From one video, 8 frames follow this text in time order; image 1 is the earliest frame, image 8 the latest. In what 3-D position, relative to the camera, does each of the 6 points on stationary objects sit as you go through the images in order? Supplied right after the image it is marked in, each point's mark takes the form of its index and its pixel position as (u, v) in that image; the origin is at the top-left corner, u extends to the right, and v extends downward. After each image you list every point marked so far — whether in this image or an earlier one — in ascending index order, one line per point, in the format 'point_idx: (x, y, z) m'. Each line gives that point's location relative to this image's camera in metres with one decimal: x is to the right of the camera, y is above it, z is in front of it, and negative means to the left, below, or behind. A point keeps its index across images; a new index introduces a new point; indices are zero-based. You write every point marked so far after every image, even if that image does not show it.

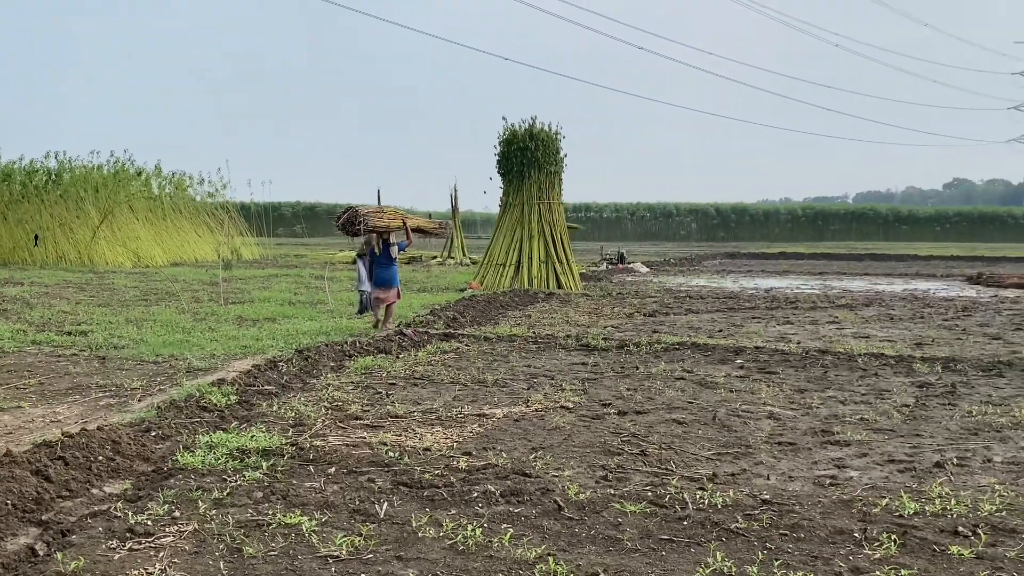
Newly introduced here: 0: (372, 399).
0: (-0.9, -0.8, +8.9) m
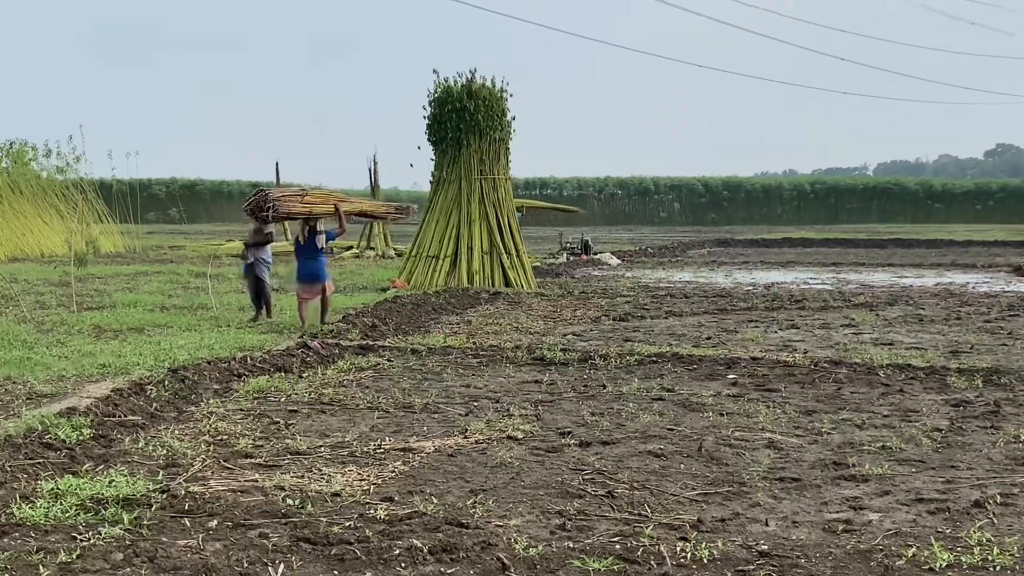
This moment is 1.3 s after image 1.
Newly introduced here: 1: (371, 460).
0: (-1.3, -0.8, +7.0) m
1: (-0.7, -0.9, +6.7) m
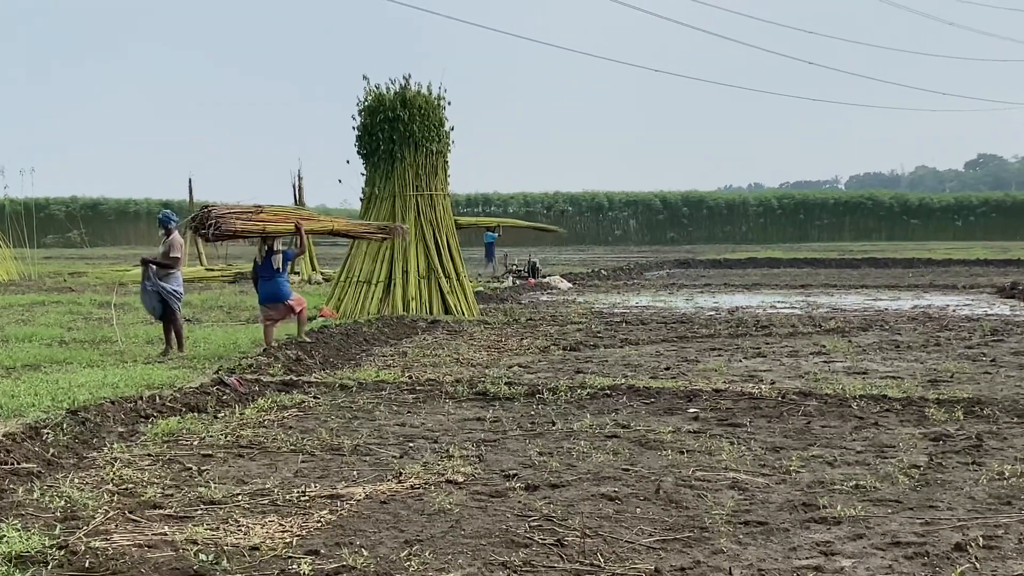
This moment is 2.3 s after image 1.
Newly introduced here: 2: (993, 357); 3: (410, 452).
0: (-1.6, -0.9, +6.3) m
1: (-1.0, -1.0, +6.0) m
2: (+3.4, -0.5, +9.1) m
3: (-0.5, -0.9, +6.7) m
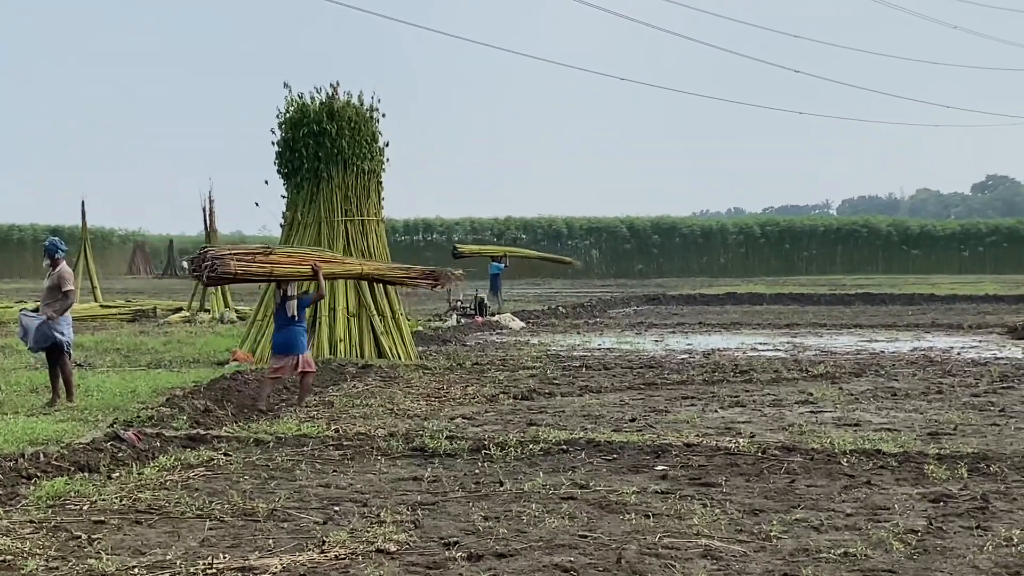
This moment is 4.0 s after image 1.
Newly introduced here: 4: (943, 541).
0: (-1.9, -1.1, +5.5) m
1: (-1.3, -1.2, +5.2) m
2: (+3.2, -0.7, +8.3) m
3: (-0.8, -1.0, +5.9) m
4: (+2.0, -1.2, +6.0) m
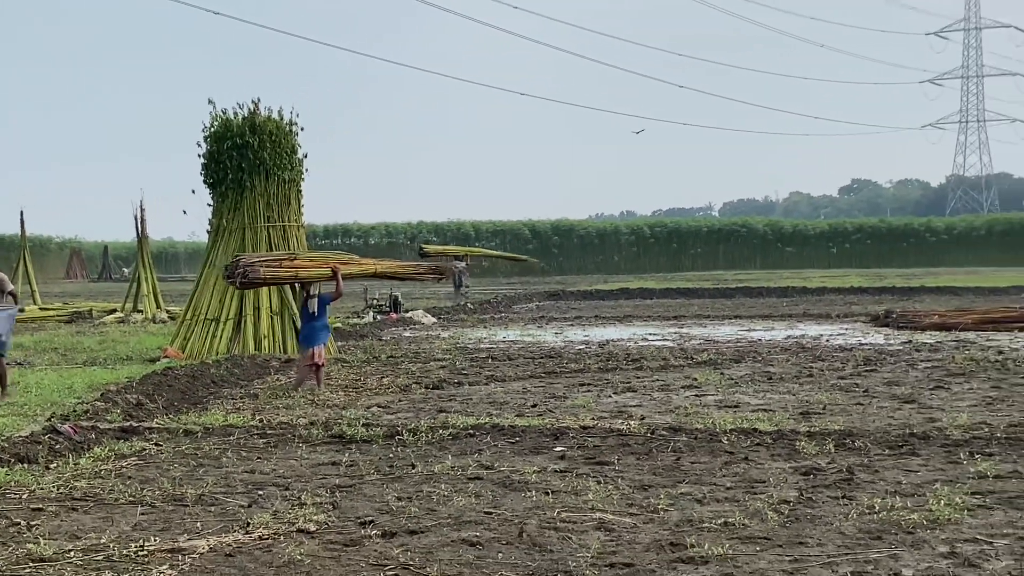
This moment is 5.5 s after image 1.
0: (-2.3, -1.1, +6.0) m
1: (-1.7, -1.3, +5.7) m
2: (+2.6, -0.6, +9.0) m
3: (-1.2, -1.0, +6.4) m
4: (+1.6, -1.2, +6.7) m
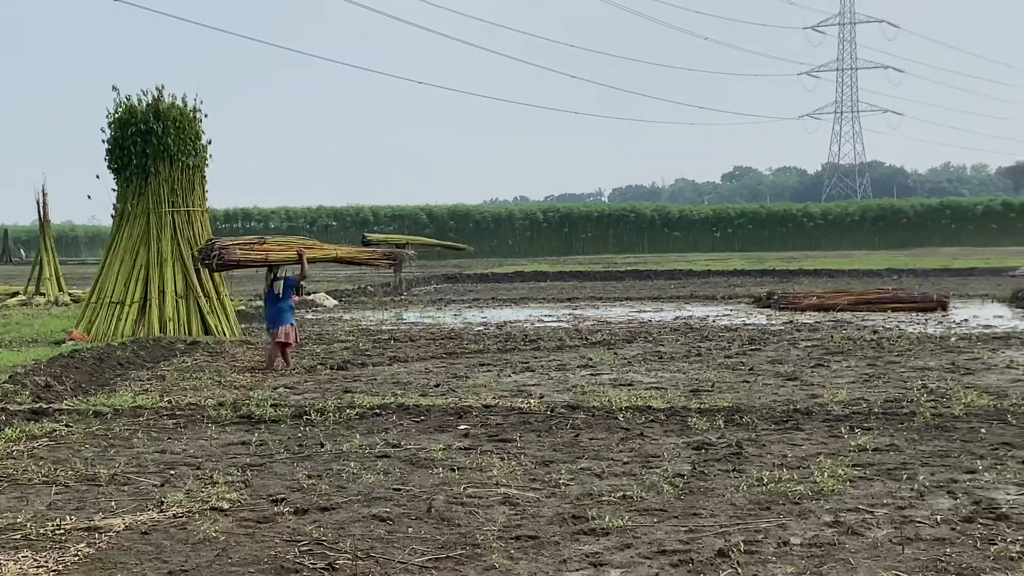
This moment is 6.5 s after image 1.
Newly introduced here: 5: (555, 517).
0: (-2.7, -1.0, +5.8) m
1: (-2.1, -1.1, +5.6) m
2: (+1.8, -0.5, +9.4) m
3: (-1.7, -1.0, +6.4) m
4: (+1.1, -1.1, +7.0) m
5: (+0.2, -1.2, +6.5) m
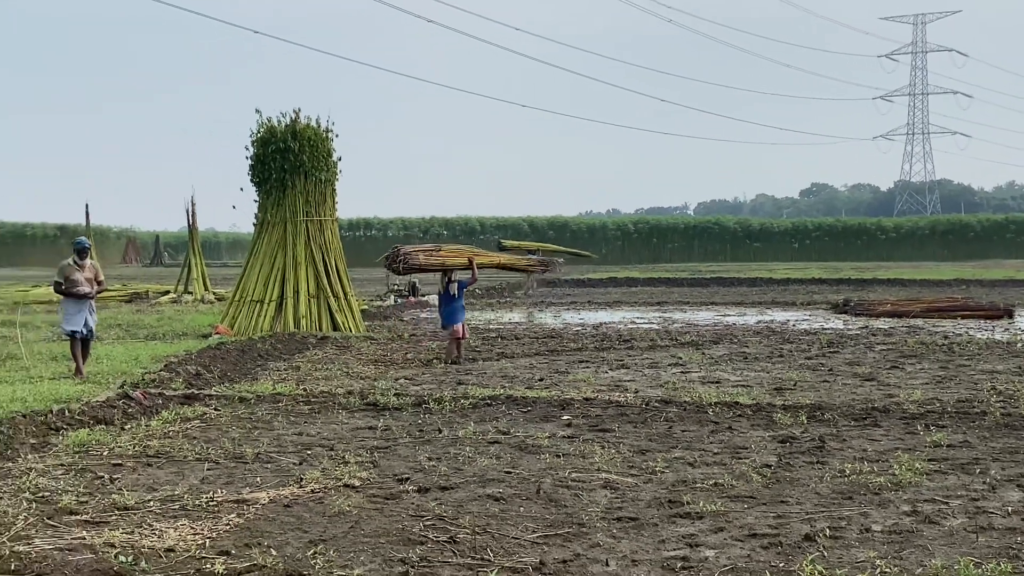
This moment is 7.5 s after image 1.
0: (-2.2, -1.0, +6.5) m
1: (-1.5, -1.1, +6.2) m
2: (+2.4, -0.7, +9.9) m
3: (-1.1, -1.0, +7.0) m
4: (+1.7, -1.1, +7.5) m
5: (+0.8, -1.2, +7.0) m
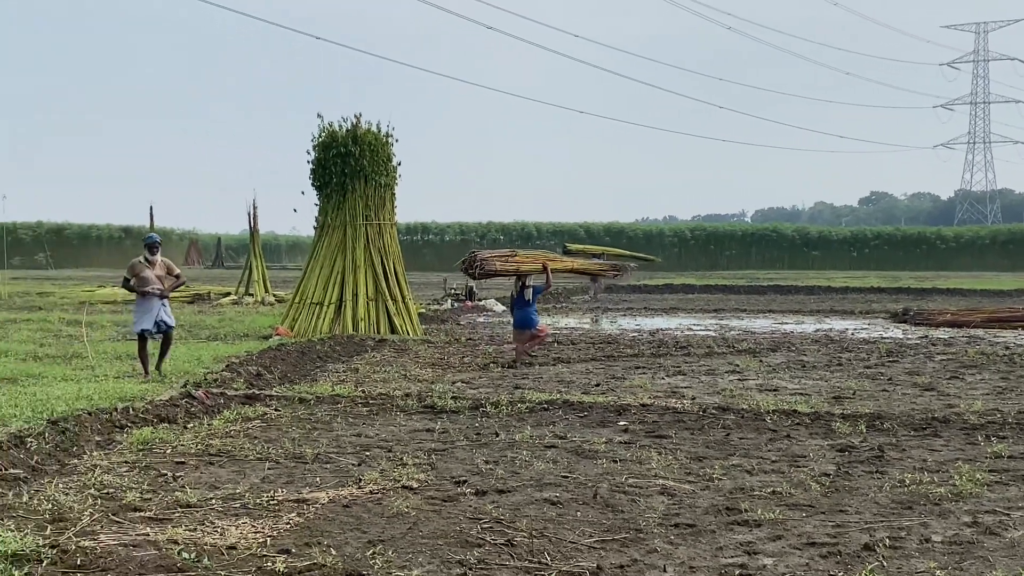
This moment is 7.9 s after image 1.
0: (-1.9, -1.0, +6.5) m
1: (-1.2, -1.1, +6.3) m
2: (+2.9, -0.8, +9.9) m
3: (-0.8, -1.0, +7.0) m
4: (+2.0, -1.1, +7.4) m
5: (+1.1, -1.2, +7.0) m
